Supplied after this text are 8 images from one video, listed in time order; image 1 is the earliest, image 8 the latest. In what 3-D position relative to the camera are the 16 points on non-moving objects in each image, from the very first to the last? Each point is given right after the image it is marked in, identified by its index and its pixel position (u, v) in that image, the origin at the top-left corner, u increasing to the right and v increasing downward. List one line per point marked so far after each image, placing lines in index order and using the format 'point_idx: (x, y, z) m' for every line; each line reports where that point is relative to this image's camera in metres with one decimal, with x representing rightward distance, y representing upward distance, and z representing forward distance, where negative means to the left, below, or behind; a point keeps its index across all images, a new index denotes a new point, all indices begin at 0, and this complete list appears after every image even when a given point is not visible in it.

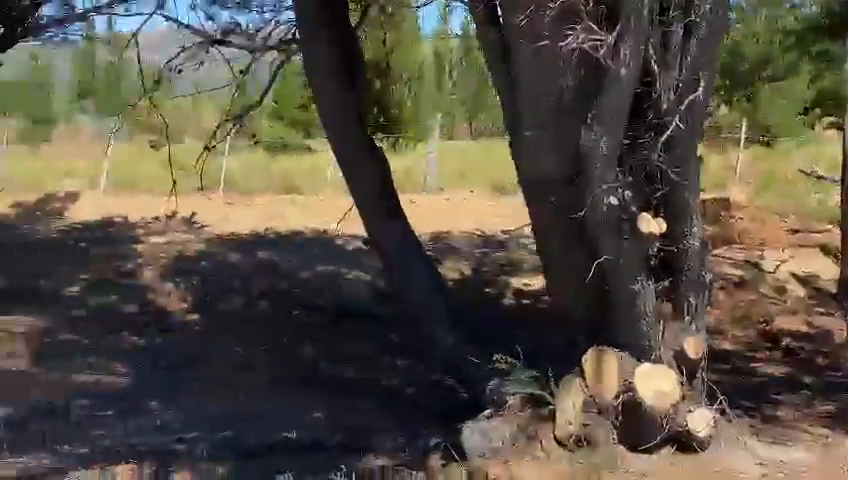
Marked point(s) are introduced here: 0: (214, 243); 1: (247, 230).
0: (-3.1, 0.0, +13.6) m
1: (-2.9, +0.2, +14.9) m
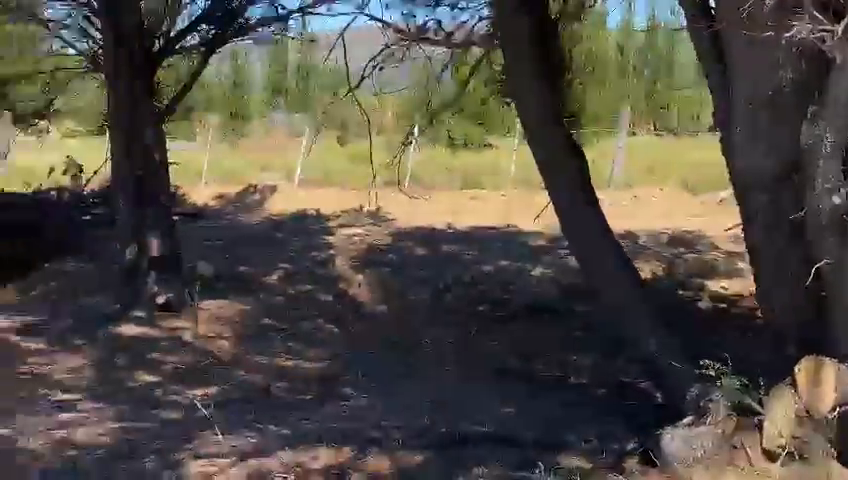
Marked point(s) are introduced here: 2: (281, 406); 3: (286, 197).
0: (-0.3, 0.0, +13.9) m
1: (+0.1, +0.3, +15.2) m
2: (-1.1, -1.2, +6.9) m
3: (-2.7, +0.8, +17.8) m
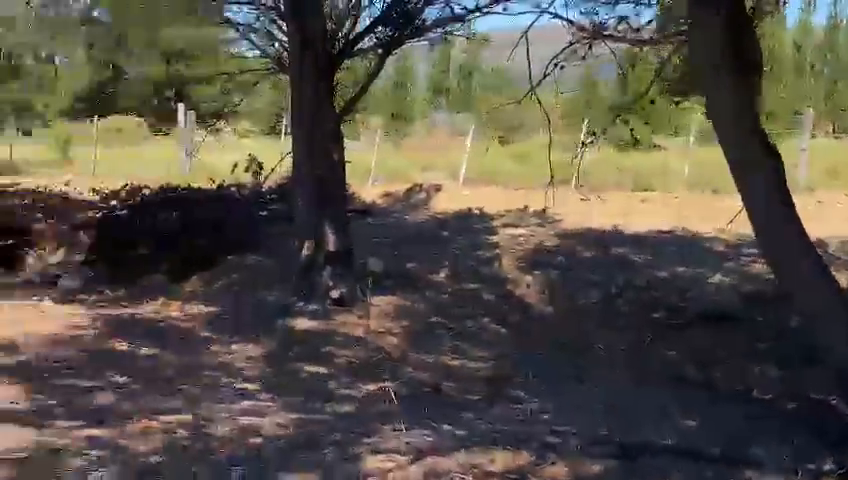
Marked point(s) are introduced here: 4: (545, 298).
0: (+2.2, 0.0, +13.7) m
1: (+2.9, +0.2, +14.8) m
2: (+0.2, -1.2, +6.9) m
3: (+0.5, +0.9, +17.9) m
4: (+1.4, -0.7, +10.3) m
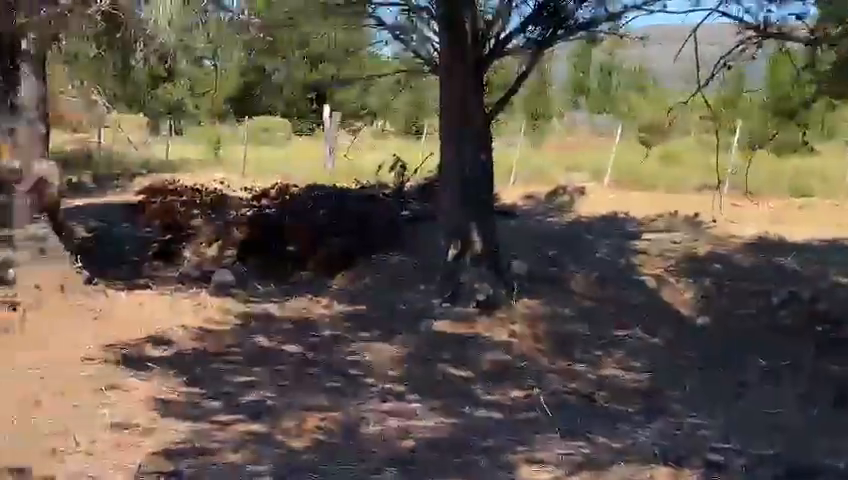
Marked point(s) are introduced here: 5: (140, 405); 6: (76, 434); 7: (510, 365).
0: (+4.2, -0.1, +13.1) m
1: (+5.1, +0.1, +14.2) m
2: (+1.3, -1.3, +6.7) m
3: (+3.2, +0.8, +17.5) m
4: (+2.9, -0.7, +9.8) m
5: (-1.9, -1.1, +6.3) m
6: (-2.2, -1.2, +5.8) m
7: (+0.7, -1.1, +7.7) m
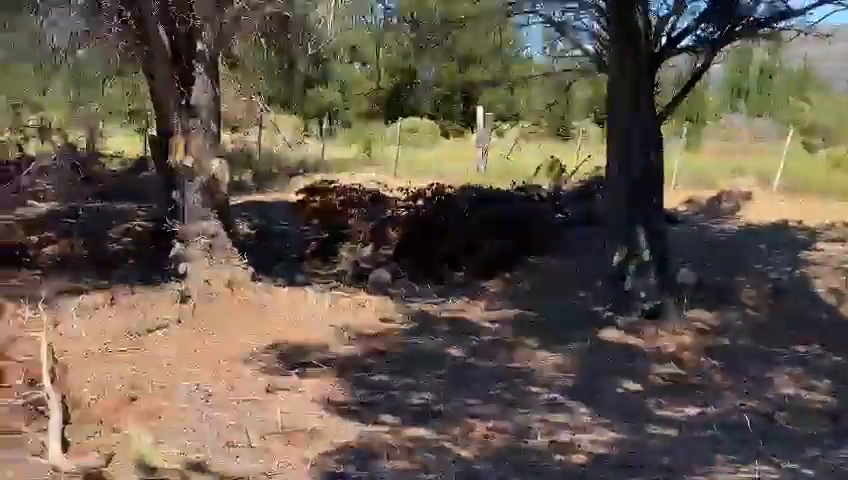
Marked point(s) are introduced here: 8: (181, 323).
0: (+6.4, -0.2, +12.1) m
1: (+7.4, -0.1, +13.0) m
2: (+2.5, -1.4, +6.2) m
3: (+6.0, +0.6, +16.6) m
4: (+4.6, -0.8, +9.1) m
5: (-0.8, -1.1, +6.4) m
6: (-1.1, -1.2, +5.8) m
7: (+2.1, -1.1, +7.3) m
8: (-2.2, -0.7, +8.3) m
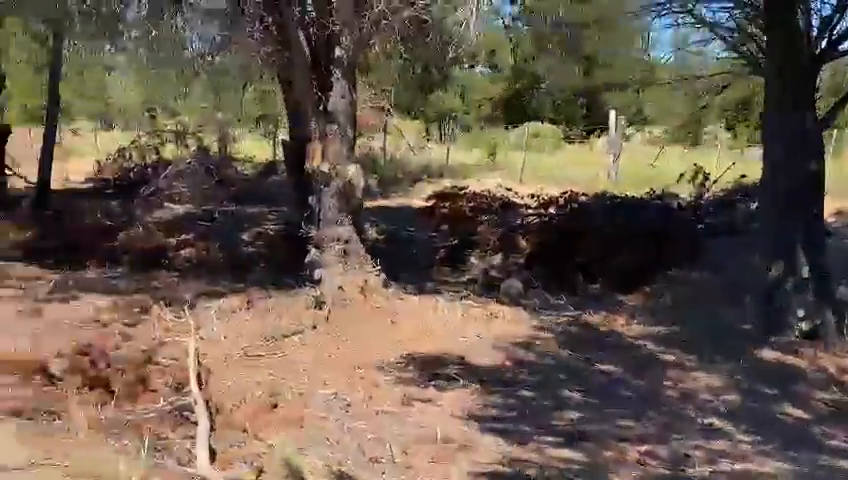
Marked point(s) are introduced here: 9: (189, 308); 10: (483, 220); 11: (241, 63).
0: (+8.0, -0.4, +11.0) m
1: (+9.1, -0.3, +11.8) m
2: (+3.4, -1.5, +5.6) m
3: (+8.2, +0.4, +15.5) m
4: (+5.8, -1.0, +8.2) m
5: (+0.2, -1.2, +6.2) m
6: (-0.2, -1.3, +5.7) m
7: (+3.1, -1.2, +6.8) m
8: (-1.0, -0.8, +8.2) m
9: (-2.2, -0.7, +8.6) m
10: (+0.8, +0.3, +12.4) m
11: (-2.3, +2.2, +11.6) m
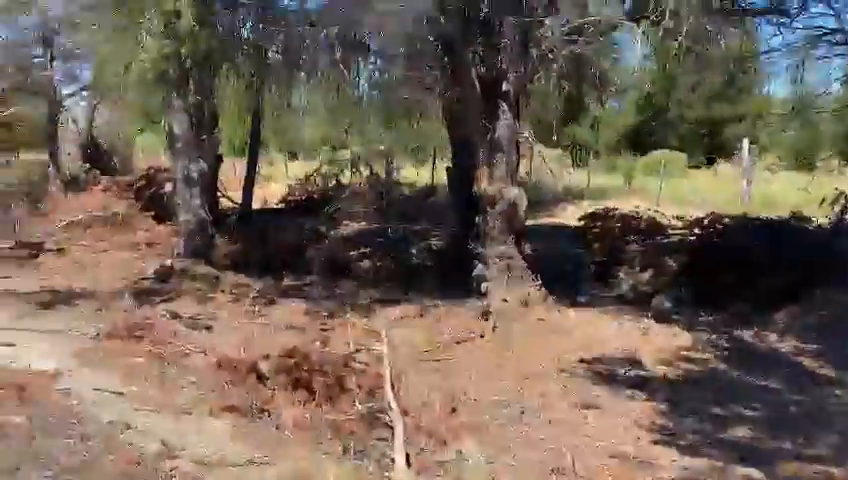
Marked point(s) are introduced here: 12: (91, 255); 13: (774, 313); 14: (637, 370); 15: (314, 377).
0: (+9.9, -0.8, +10.6) m
1: (+11.1, -0.6, +11.2) m
2: (+4.6, -1.6, +5.9) m
3: (+10.8, 0.0, +15.0) m
4: (+7.3, -1.3, +8.1) m
5: (+1.4, -1.3, +6.9) m
6: (+1.0, -1.4, +6.5) m
7: (+4.4, -1.4, +7.1) m
8: (+0.6, -1.0, +9.2) m
9: (-0.6, -0.8, +9.7) m
10: (+3.0, 0.0, +13.0) m
11: (-0.2, +2.0, +12.7) m
12: (-5.5, -0.2, +15.2) m
13: (+4.0, -0.8, +10.6) m
14: (+1.9, -1.1, +8.4) m
15: (-0.8, -1.0, +6.9) m
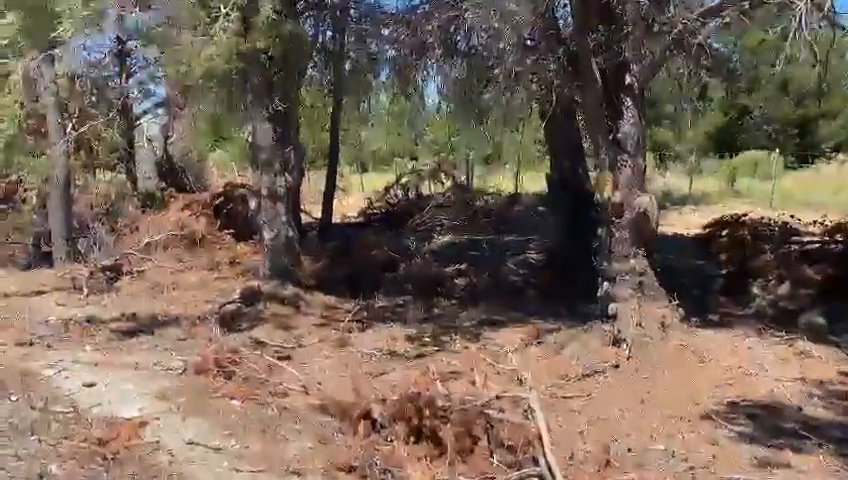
0: (+11.0, -0.7, +8.7) m
1: (+12.3, -0.5, +9.3) m
2: (+5.4, -1.6, +4.4) m
3: (+12.2, +0.1, +13.1) m
4: (+8.3, -1.2, +6.5) m
5: (+2.4, -1.4, +5.7) m
6: (+1.9, -1.5, +5.3) m
7: (+5.4, -1.4, +5.7) m
8: (+1.7, -1.1, +8.0) m
9: (+0.6, -1.0, +8.6) m
10: (+4.3, -0.1, +11.7) m
11: (+1.1, +1.8, +11.6) m
12: (-4.0, -0.6, +14.4) m
13: (+5.2, -0.9, +9.1) m
14: (+2.9, -1.2, +7.1) m
15: (+0.1, -1.2, +5.8) m
